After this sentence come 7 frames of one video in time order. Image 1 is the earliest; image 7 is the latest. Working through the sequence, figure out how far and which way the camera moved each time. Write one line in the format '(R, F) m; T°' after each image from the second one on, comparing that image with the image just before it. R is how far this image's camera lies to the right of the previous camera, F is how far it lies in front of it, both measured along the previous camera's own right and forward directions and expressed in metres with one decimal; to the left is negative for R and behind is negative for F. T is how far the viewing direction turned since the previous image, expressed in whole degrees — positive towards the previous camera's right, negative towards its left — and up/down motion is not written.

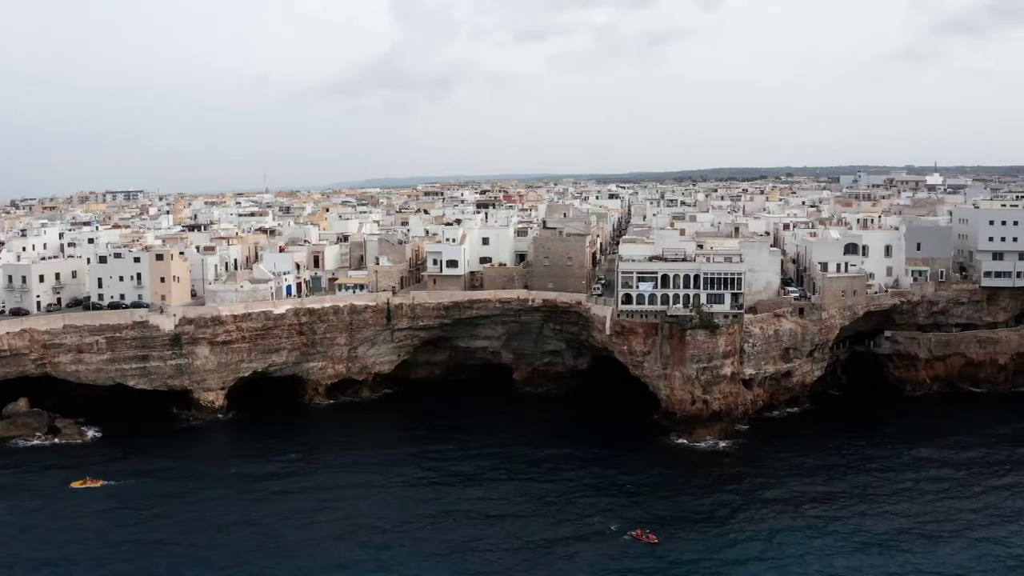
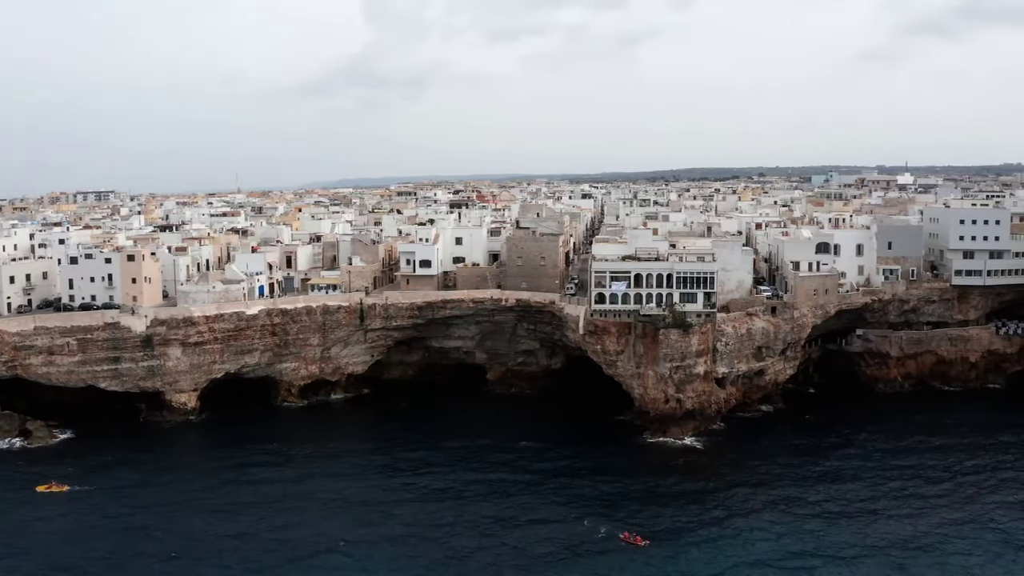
(+0.7, +0.1) m; +1°
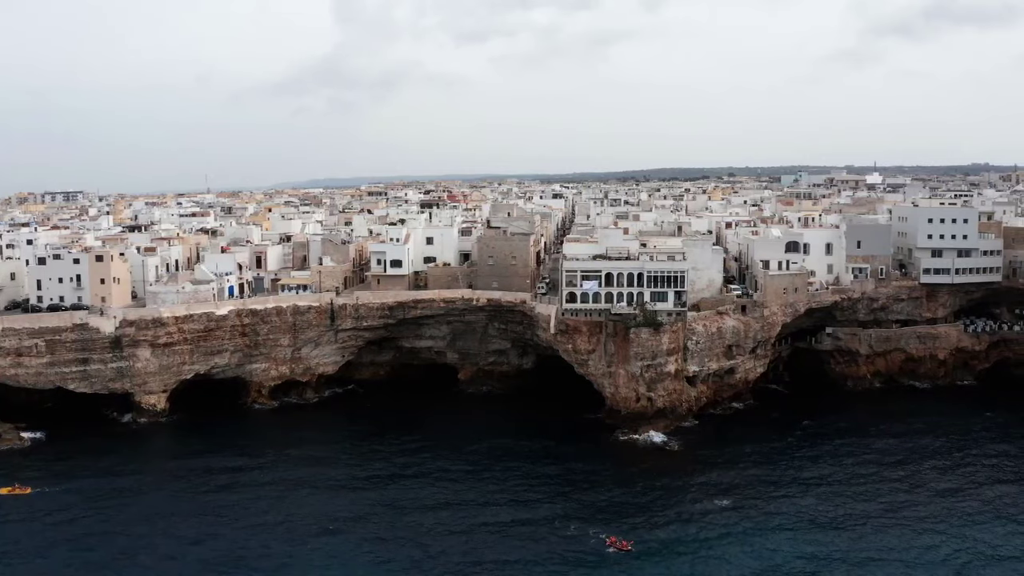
(+0.8, 0.0) m; +1°
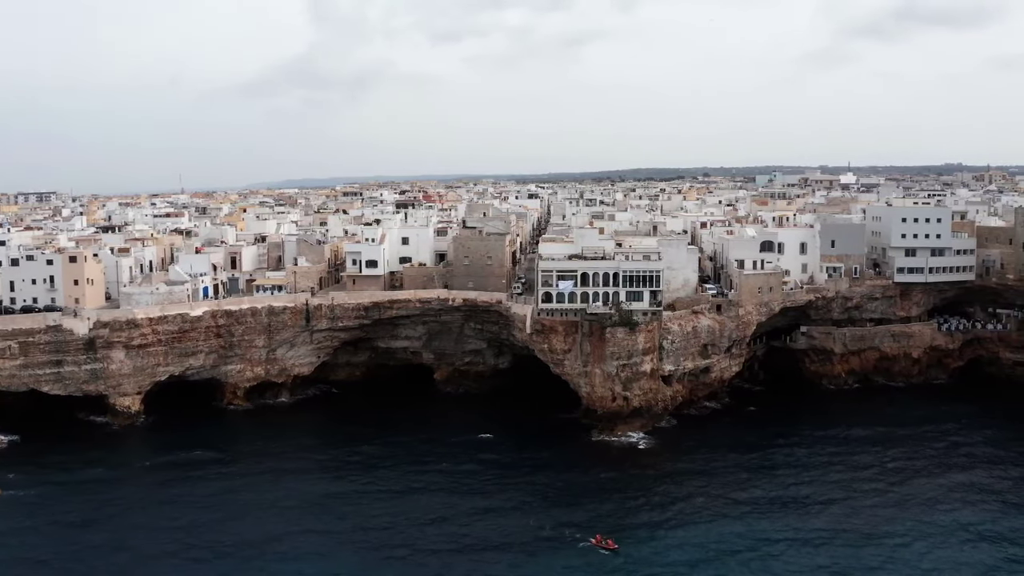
(+0.7, 0.0) m; +1°
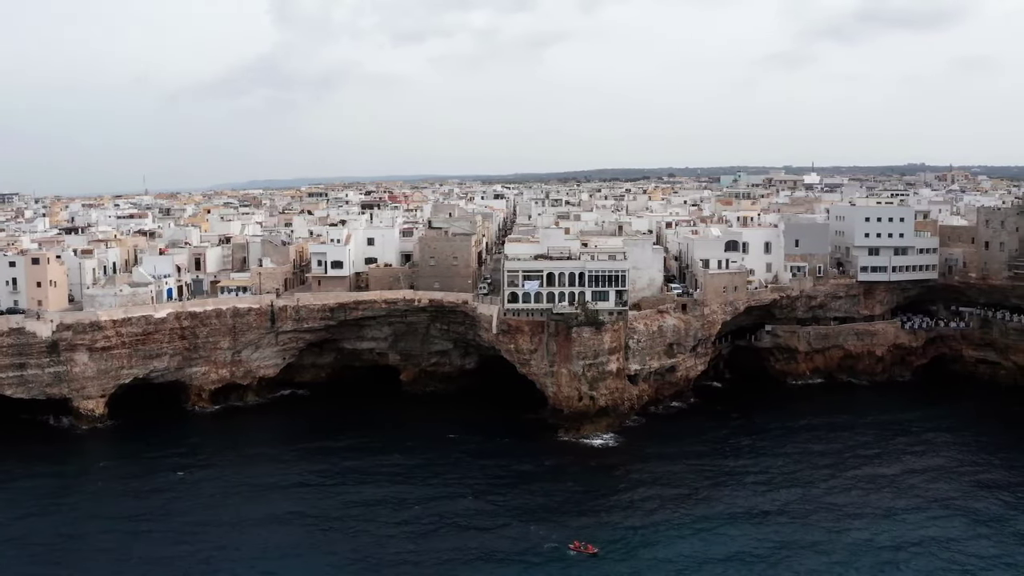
(+0.9, -0.1) m; +1°
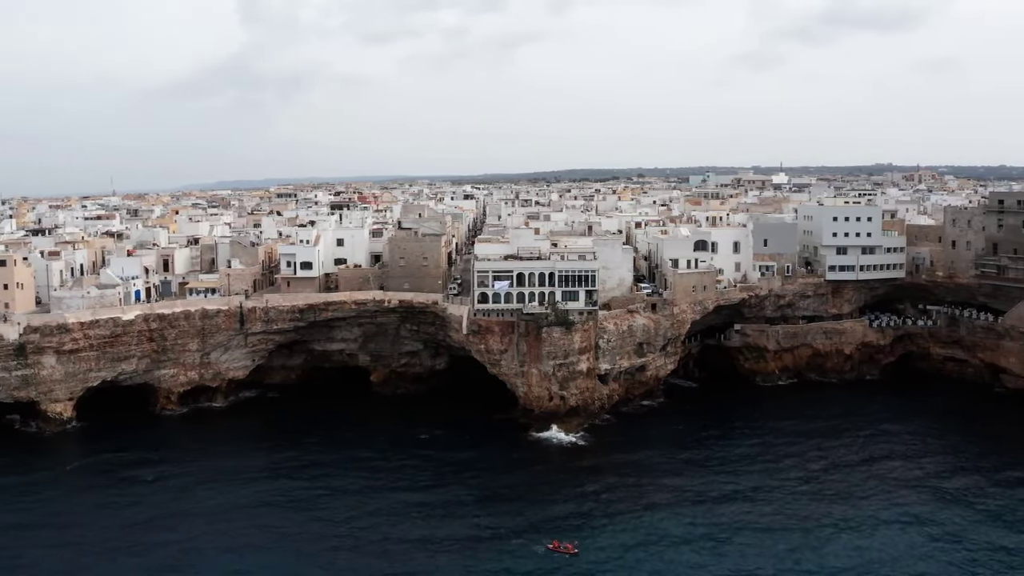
(+0.8, -0.1) m; +1°
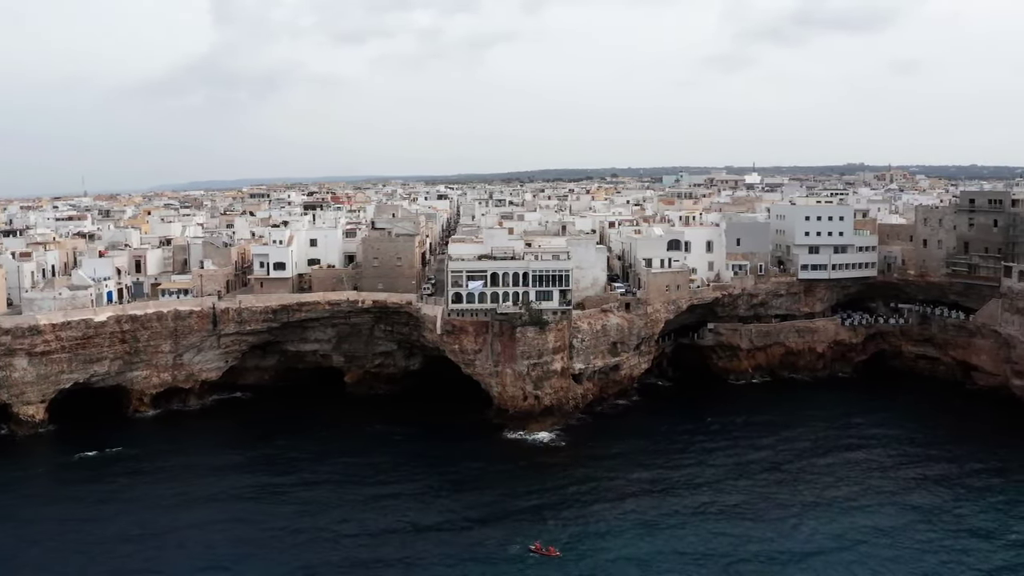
(+0.7, -0.2) m; +1°
